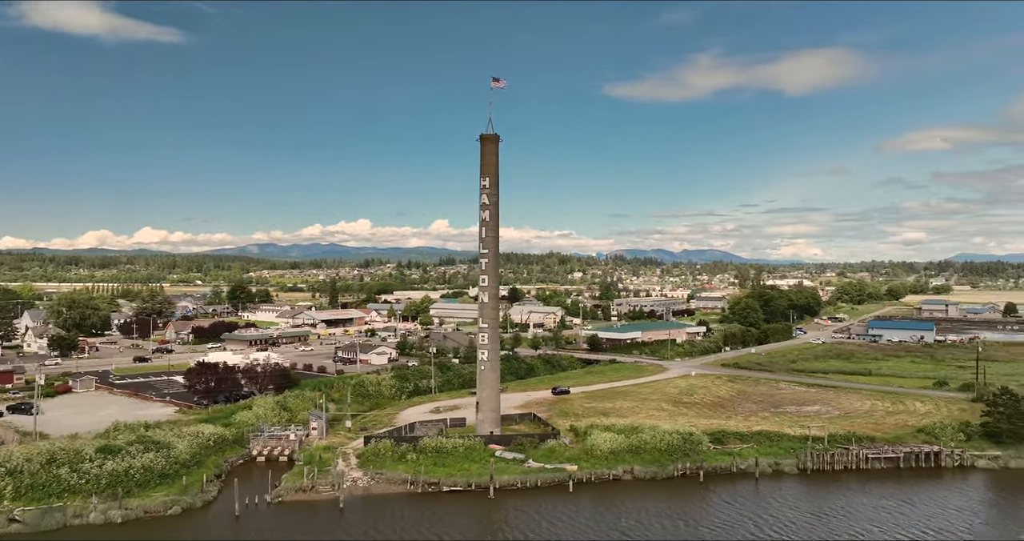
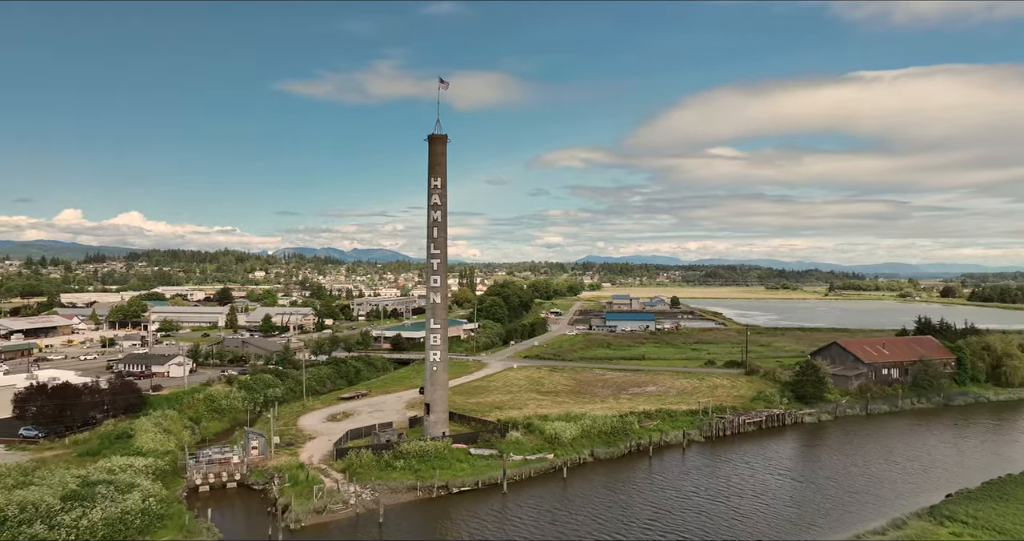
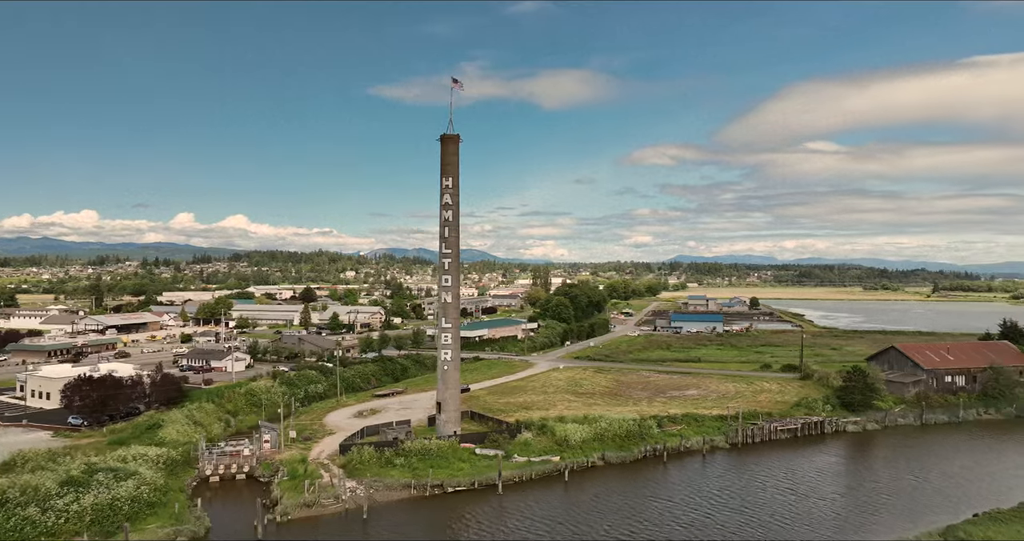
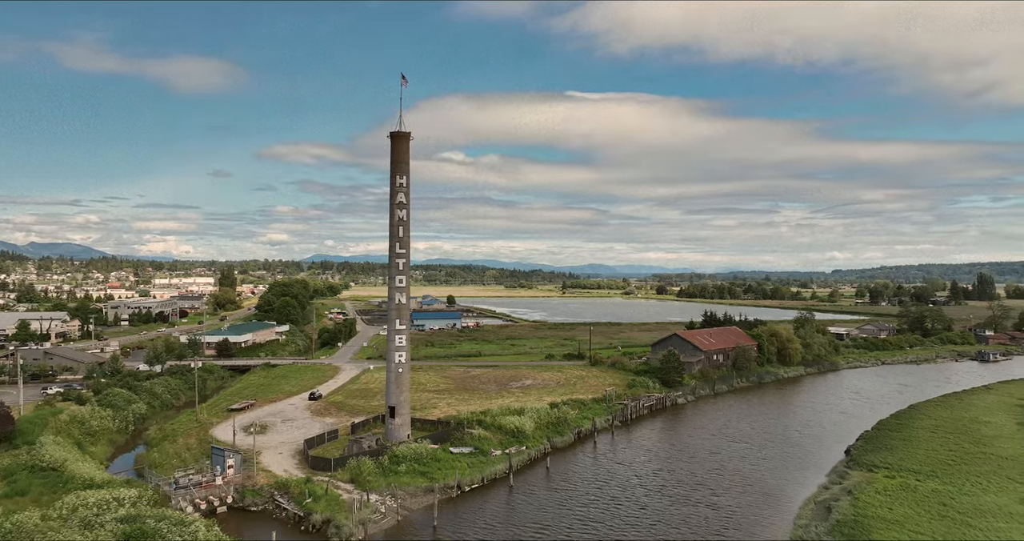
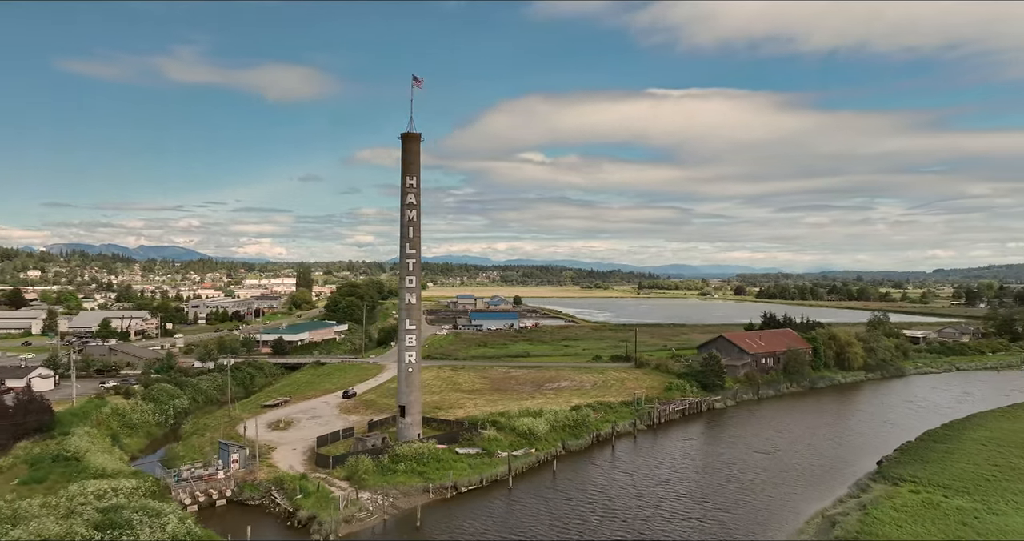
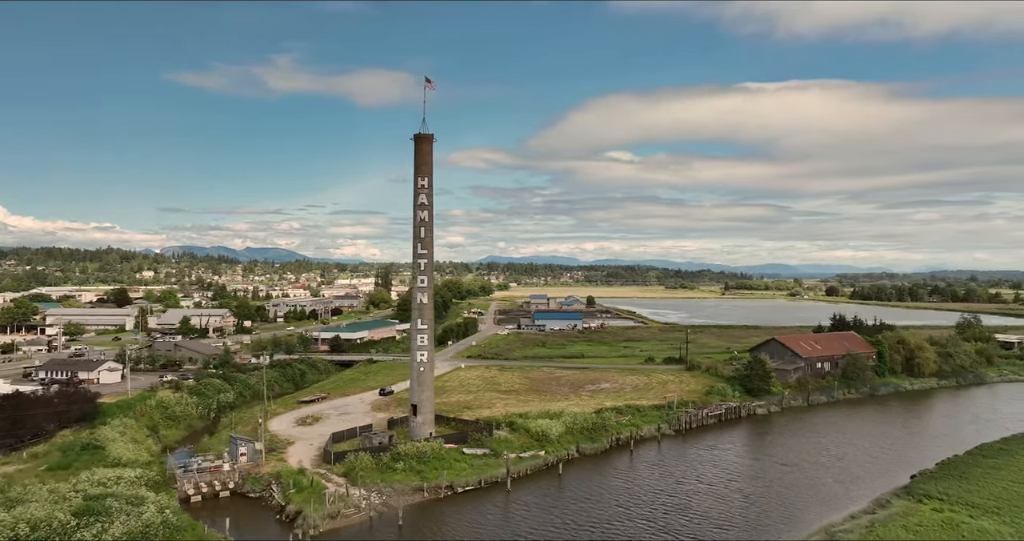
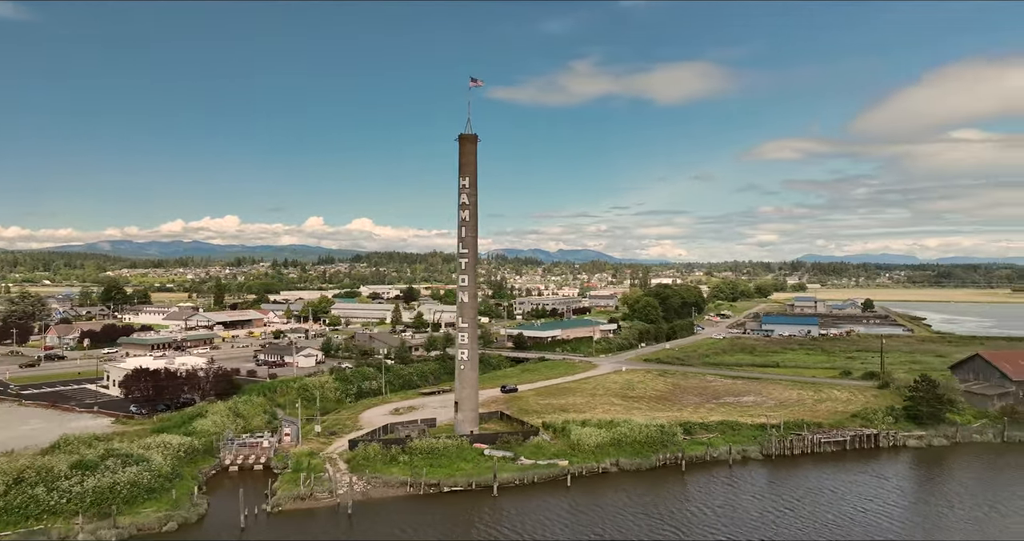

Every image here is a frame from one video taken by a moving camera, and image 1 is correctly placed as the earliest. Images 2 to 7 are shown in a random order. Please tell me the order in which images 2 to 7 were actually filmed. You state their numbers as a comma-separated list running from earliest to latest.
7, 3, 2, 6, 5, 4
